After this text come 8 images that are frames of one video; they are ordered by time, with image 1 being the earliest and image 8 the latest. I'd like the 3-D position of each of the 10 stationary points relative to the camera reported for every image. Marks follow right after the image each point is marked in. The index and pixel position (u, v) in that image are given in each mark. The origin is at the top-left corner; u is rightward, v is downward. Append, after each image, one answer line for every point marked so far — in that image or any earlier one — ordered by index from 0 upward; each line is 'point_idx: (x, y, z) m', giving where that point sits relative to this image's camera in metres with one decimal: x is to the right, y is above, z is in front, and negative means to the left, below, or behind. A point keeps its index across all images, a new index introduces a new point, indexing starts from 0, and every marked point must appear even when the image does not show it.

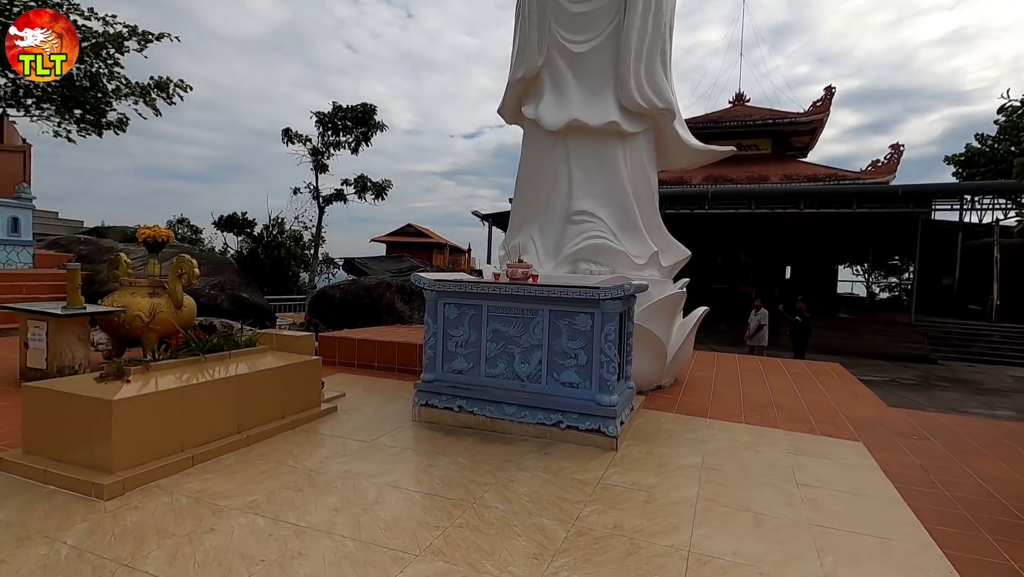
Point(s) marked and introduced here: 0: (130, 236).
0: (-8.1, +1.1, +11.3) m
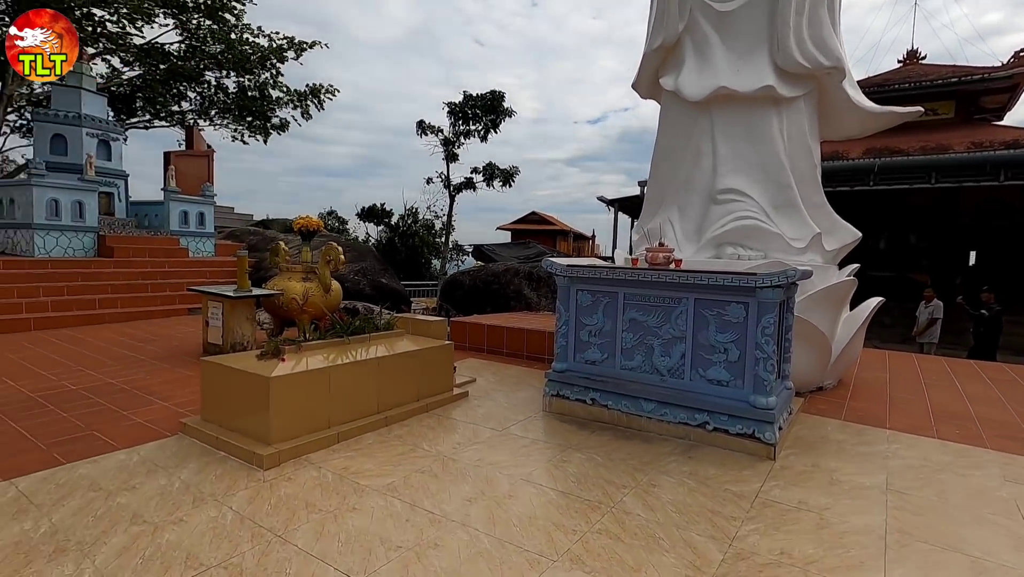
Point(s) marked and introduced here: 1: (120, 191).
0: (-5.3, +1.4, +12.6) m
1: (-7.6, +1.9, +10.4) m
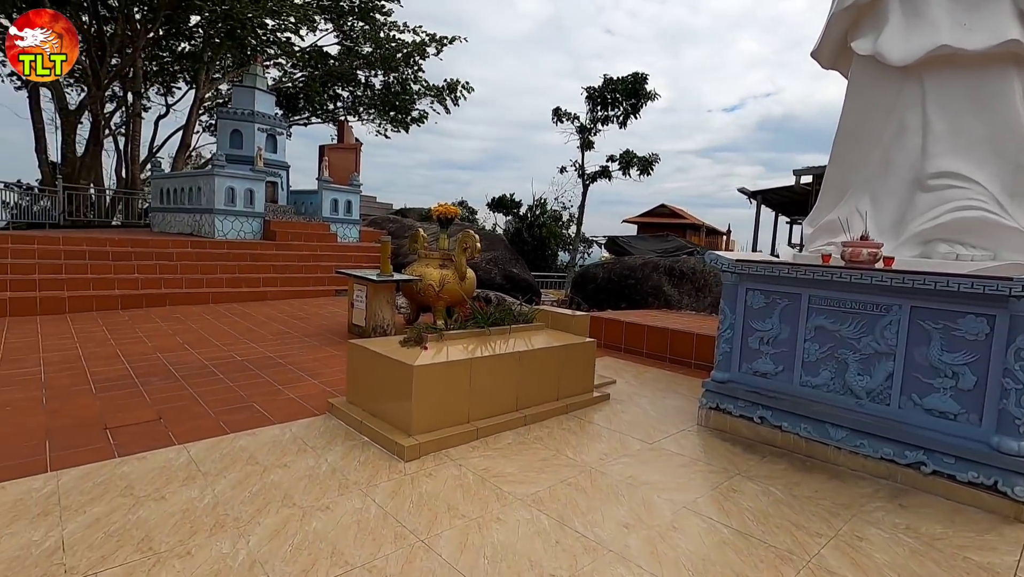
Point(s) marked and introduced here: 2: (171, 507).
0: (-2.1, +1.8, +13.2) m
1: (-4.9, +2.3, +11.5) m
2: (-1.3, -0.9, +2.1) m
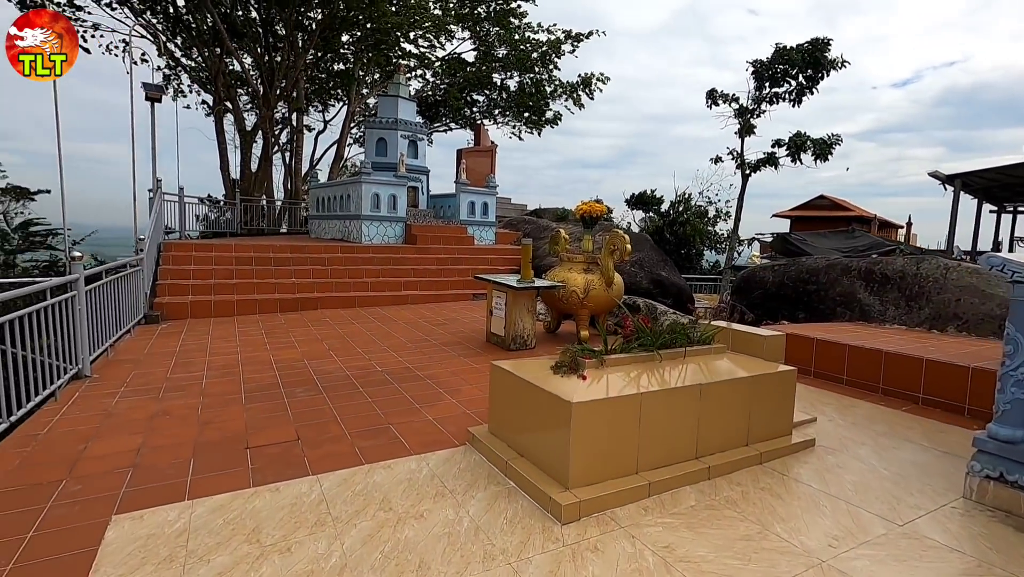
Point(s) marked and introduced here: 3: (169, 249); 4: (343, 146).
0: (+1.1, +1.7, +12.7) m
1: (-1.9, +2.3, +11.7) m
2: (-0.7, -0.9, +1.8) m
3: (-4.7, +0.5, +7.3) m
4: (-4.8, +4.0, +15.0) m
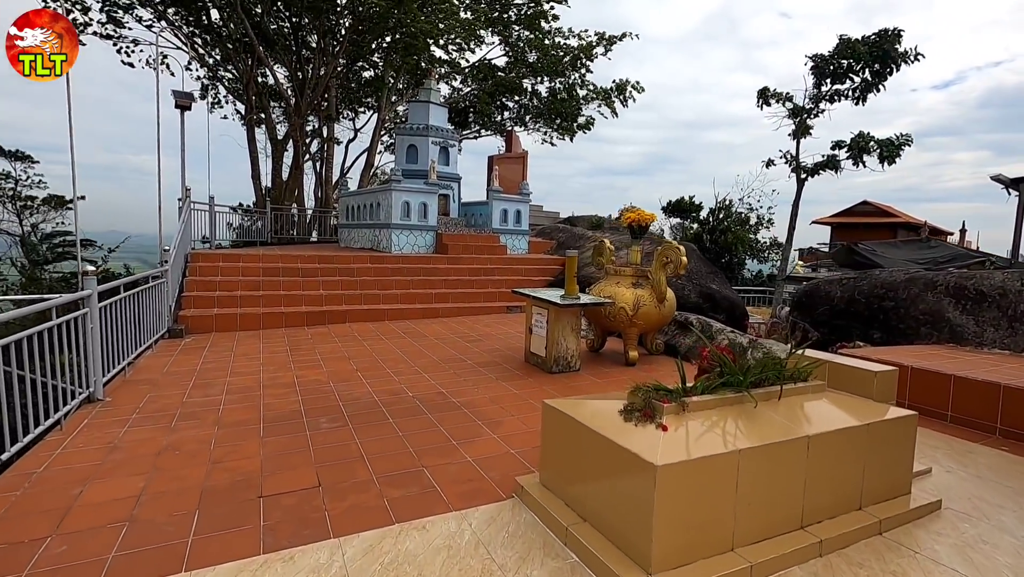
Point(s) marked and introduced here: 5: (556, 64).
0: (+1.9, +1.5, +12.2) m
1: (-1.2, +2.0, +11.4) m
2: (-0.5, -1.0, +1.4) m
3: (-4.2, +0.4, +7.1) m
4: (-3.9, +3.7, +14.9) m
5: (+1.3, +6.5, +15.4) m
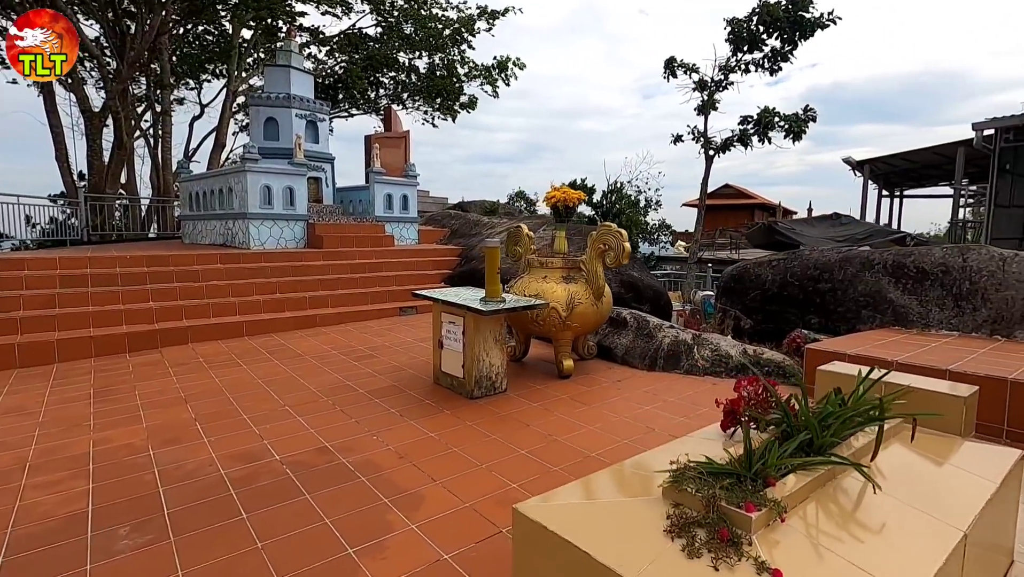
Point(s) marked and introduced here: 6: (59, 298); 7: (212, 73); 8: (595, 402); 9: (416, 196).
0: (-0.5, +1.7, +11.3) m
1: (-3.4, +2.1, +9.8) m
2: (-0.4, -1.1, +0.3) m
3: (-5.3, +0.2, +5.0) m
4: (-6.8, +3.7, +12.6) m
5: (-2.0, +6.7, +14.2) m
6: (-4.3, -0.1, +5.1) m
7: (-7.6, +5.4, +13.5) m
8: (+0.5, -0.7, +3.4) m
9: (-1.8, +1.7, +9.7) m
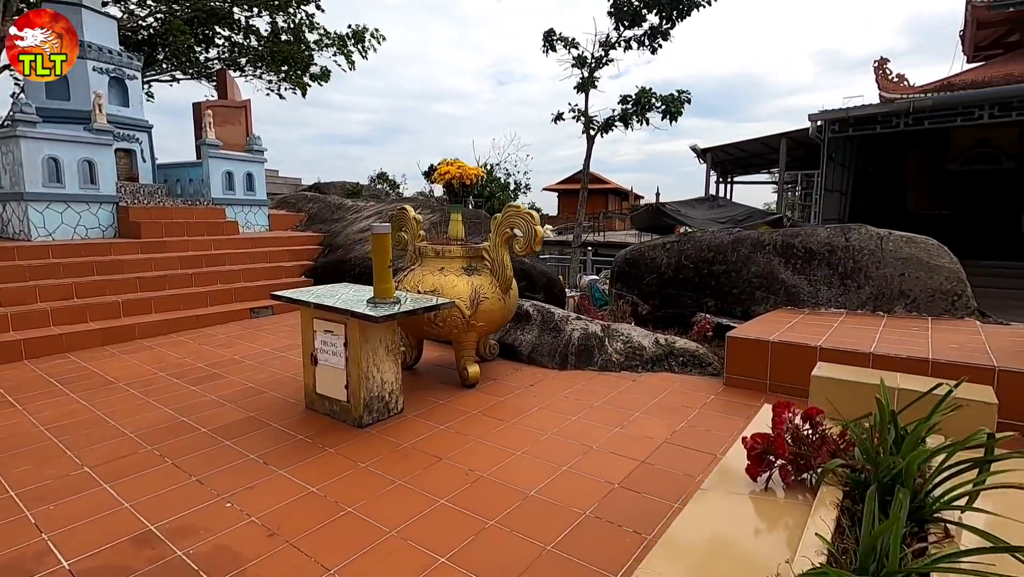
0: (-3.1, +1.8, +10.2) m
1: (-5.5, +2.1, +8.0) m
2: (-0.1, -1.2, -0.4) m
3: (-6.1, 0.0, +2.9) m
4: (-9.5, +3.6, +9.8) m
5: (-5.4, +6.9, +12.4) m
6: (-5.2, -0.2, +3.3) m
7: (-10.6, +5.4, +10.4) m
8: (0.0, -0.7, +2.9) m
9: (-3.9, +1.8, +8.3) m
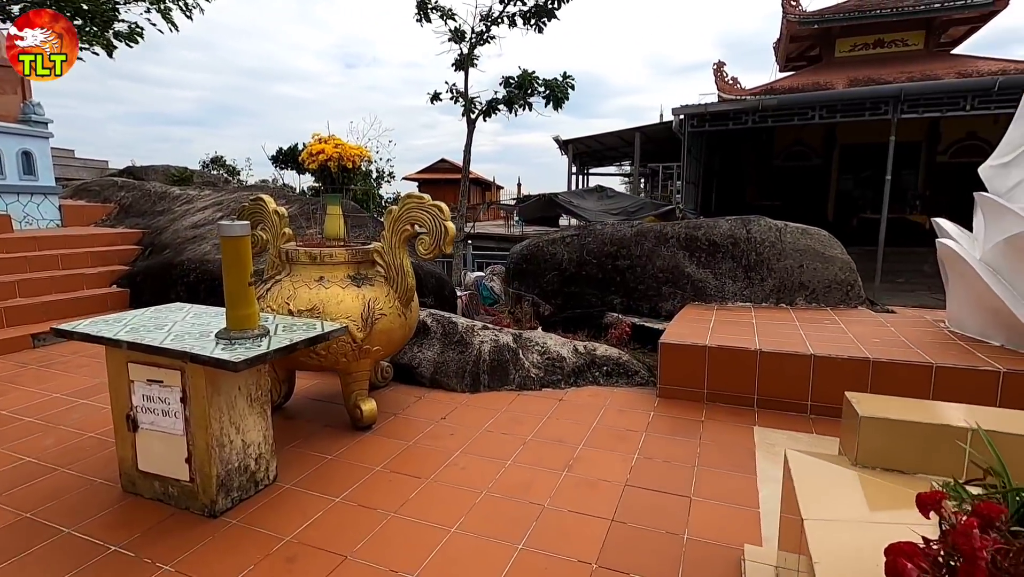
0: (-5.3, +1.7, +8.4) m
1: (-7.1, +1.9, +5.7) m
2: (+0.4, -1.3, -1.0) m
3: (-6.3, -0.3, +0.7) m
4: (-11.5, +3.3, +6.3) m
5: (-8.3, +6.7, +9.8) m
6: (-5.4, -0.5, +1.3) m
7: (-12.7, +5.0, +6.6) m
8: (-0.3, -0.8, +2.2) m
9: (-5.6, +1.6, +6.4) m
